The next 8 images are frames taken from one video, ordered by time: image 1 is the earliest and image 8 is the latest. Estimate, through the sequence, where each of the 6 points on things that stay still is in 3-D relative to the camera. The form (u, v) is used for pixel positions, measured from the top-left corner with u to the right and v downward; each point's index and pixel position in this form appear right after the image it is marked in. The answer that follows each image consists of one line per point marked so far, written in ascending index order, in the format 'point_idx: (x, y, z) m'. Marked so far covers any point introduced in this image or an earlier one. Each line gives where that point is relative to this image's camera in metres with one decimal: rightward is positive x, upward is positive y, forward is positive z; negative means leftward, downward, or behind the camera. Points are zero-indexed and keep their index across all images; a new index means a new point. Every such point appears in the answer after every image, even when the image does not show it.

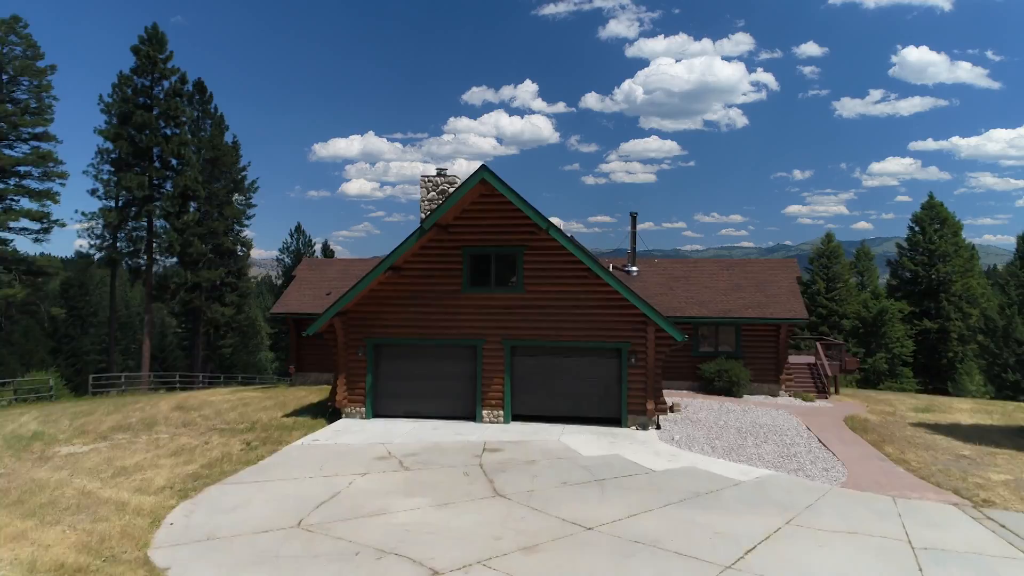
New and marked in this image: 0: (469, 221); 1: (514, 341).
0: (-1.3, +2.0, +17.1) m
1: (0.0, -1.6, +17.2) m
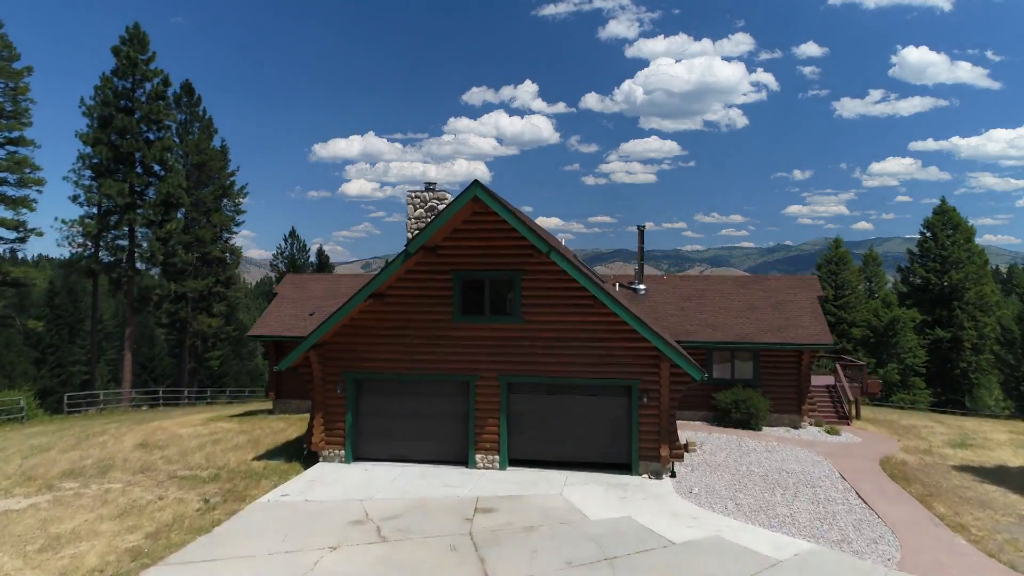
0: (-1.4, +1.2, +15.2) m
1: (-0.1, -2.4, +15.4) m
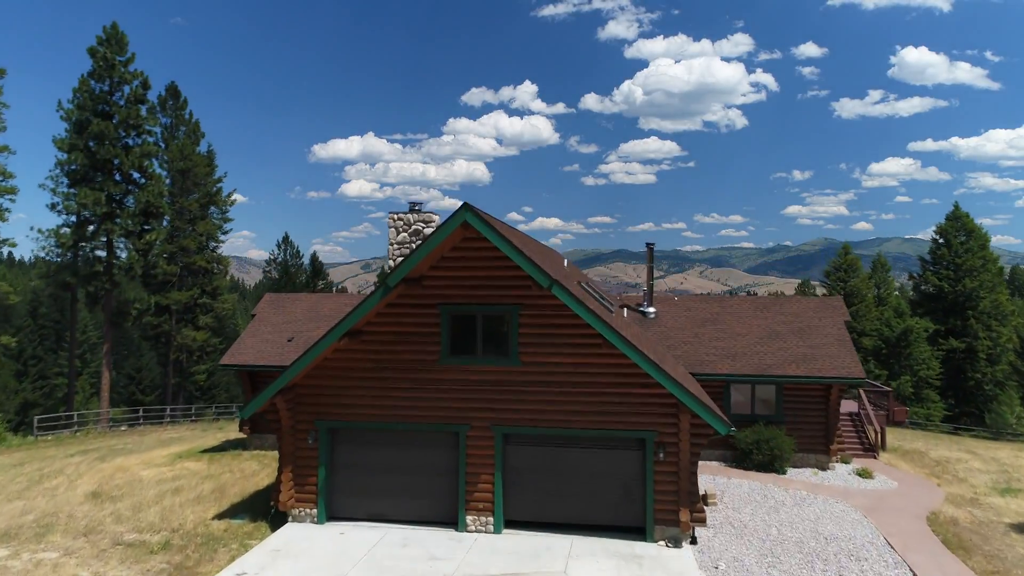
0: (-1.4, +0.3, +13.3) m
1: (-0.2, -3.2, +13.4) m
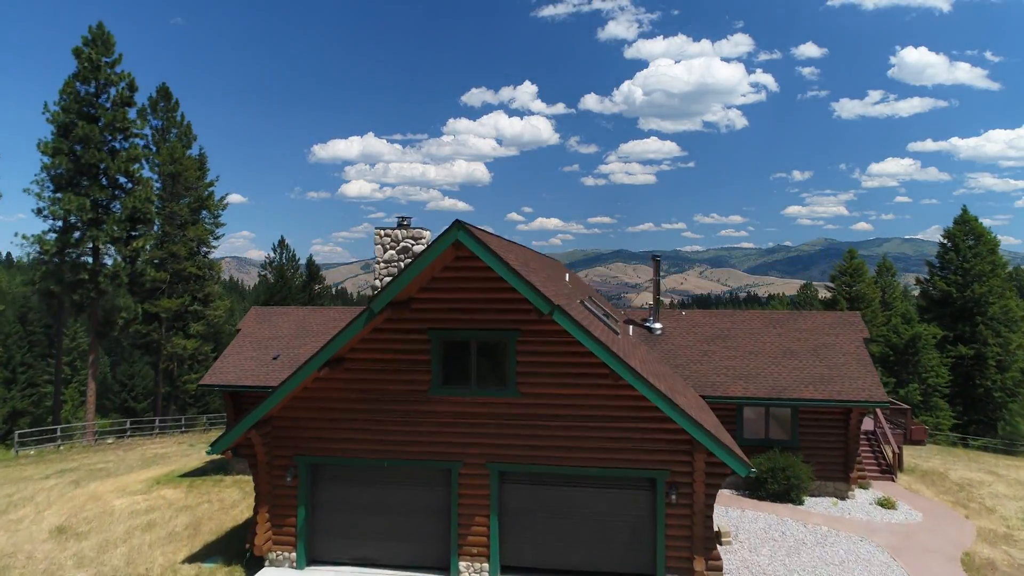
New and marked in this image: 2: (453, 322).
0: (-1.5, -0.2, +12.1) m
1: (-0.2, -3.7, +12.2) m
2: (-1.2, -0.7, +12.1) m
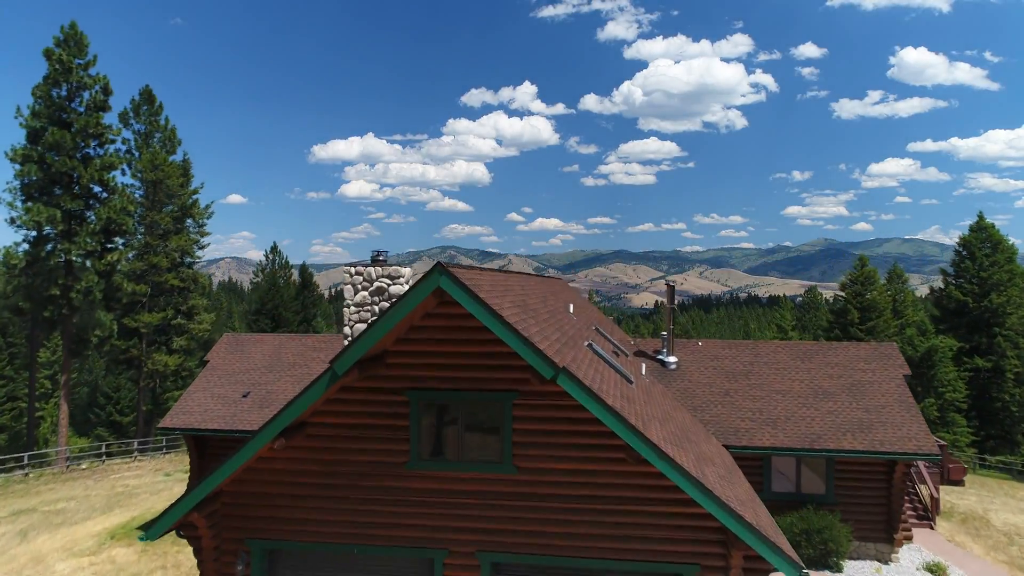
0: (-1.6, -1.1, +10.0) m
1: (-0.3, -4.6, +10.1) m
2: (-1.3, -1.6, +9.9) m
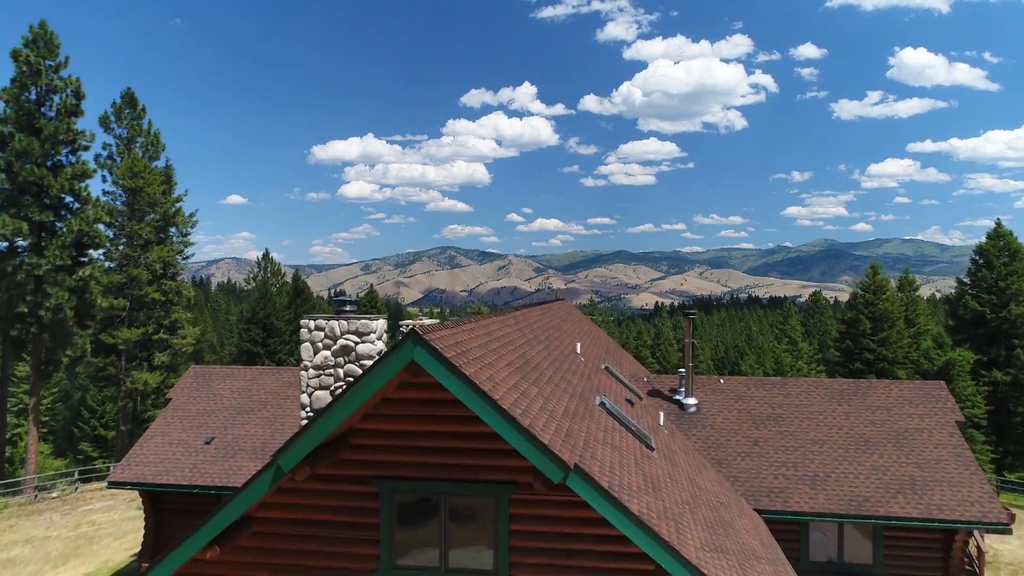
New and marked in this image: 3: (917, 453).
0: (-1.6, -2.0, +7.9) m
1: (-0.3, -5.5, +8.0) m
2: (-1.3, -2.5, +7.8) m
3: (+9.9, -4.0, +14.2) m
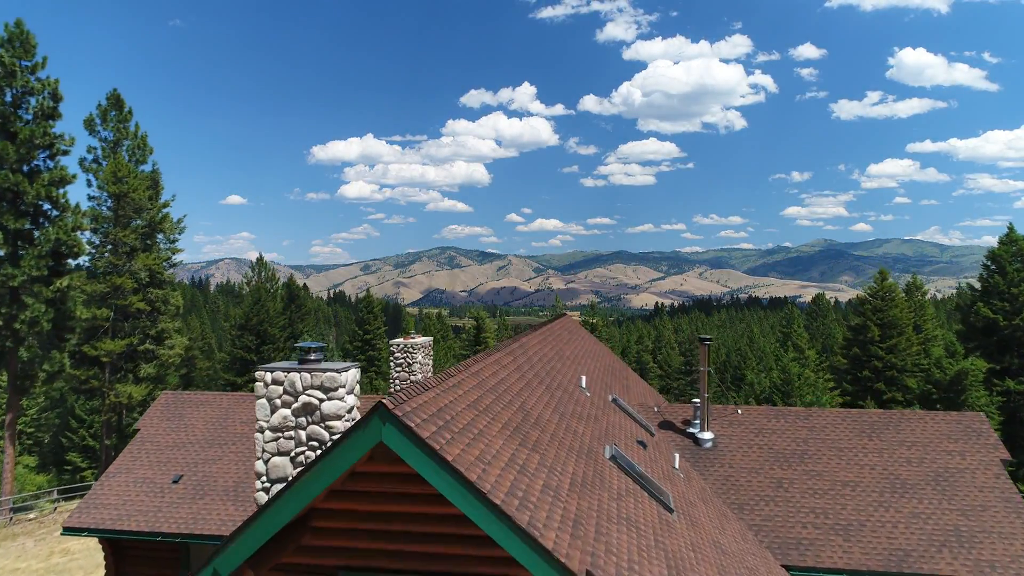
0: (-1.7, -2.5, +6.4) m
1: (-0.4, -6.1, +6.5) m
2: (-1.4, -3.1, +6.4) m
3: (+9.9, -4.6, +12.7) m
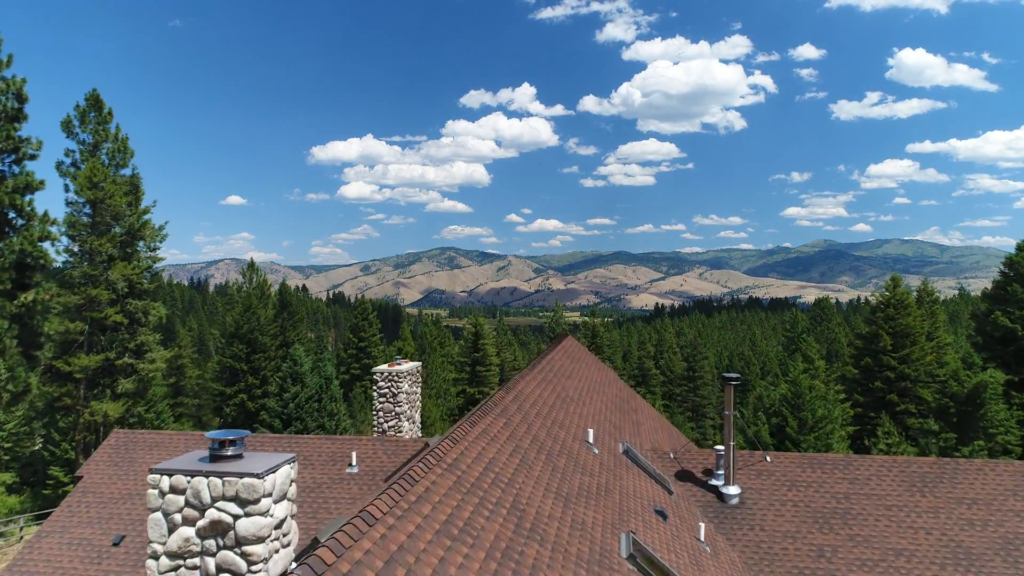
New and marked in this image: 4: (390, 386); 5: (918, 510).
0: (-1.8, -3.2, +4.4) m
1: (-0.5, -6.7, +4.5) m
2: (-1.5, -3.7, +4.4) m
3: (+9.7, -5.3, +10.7) m
4: (-3.9, -3.1, +18.5) m
5: (+8.5, -4.5, +12.1) m
